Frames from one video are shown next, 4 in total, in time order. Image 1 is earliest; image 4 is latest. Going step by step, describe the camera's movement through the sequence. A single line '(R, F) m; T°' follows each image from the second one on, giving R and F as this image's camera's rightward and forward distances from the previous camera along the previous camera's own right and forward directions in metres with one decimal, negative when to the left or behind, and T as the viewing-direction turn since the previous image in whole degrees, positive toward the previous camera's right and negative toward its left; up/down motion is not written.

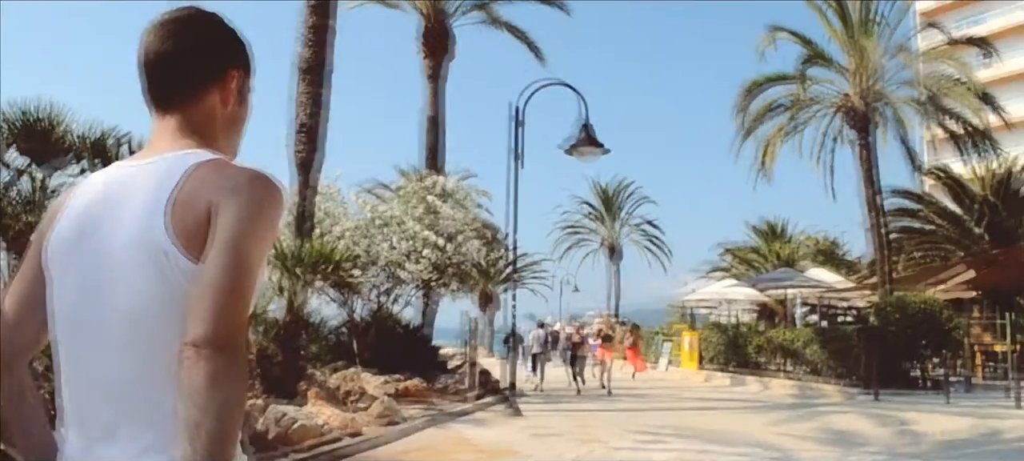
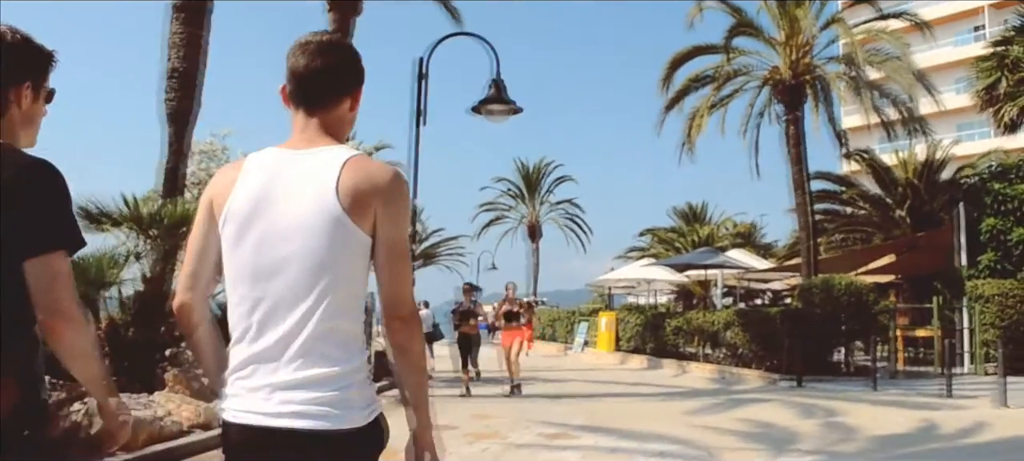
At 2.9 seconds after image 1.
(+0.3, +1.2) m; +4°
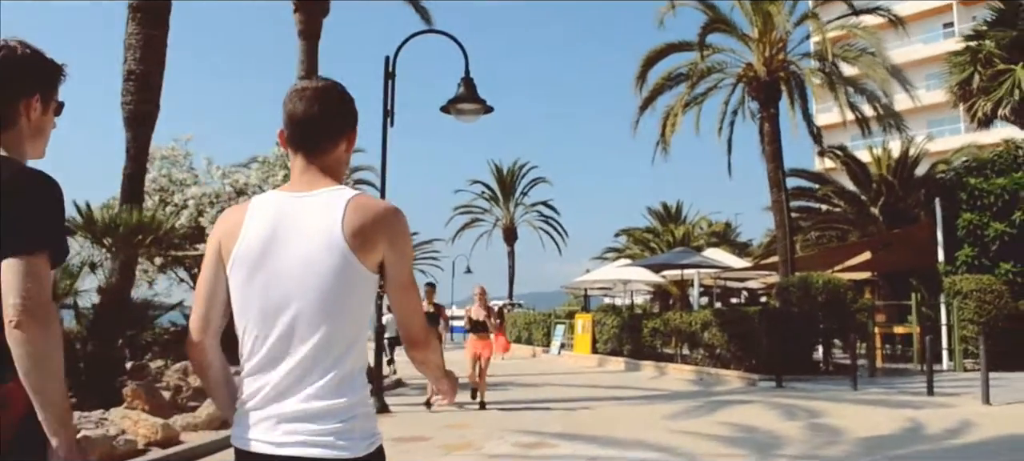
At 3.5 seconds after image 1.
(0.0, +0.3) m; +1°
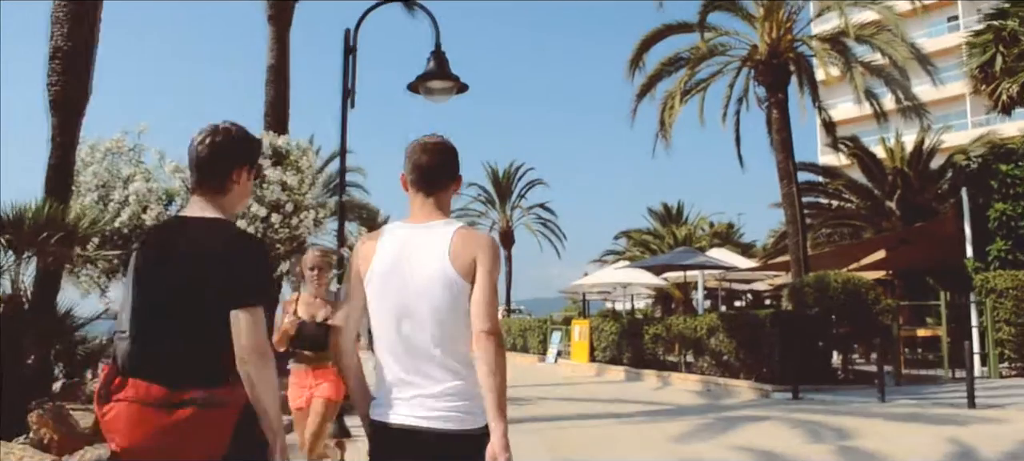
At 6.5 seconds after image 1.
(+0.2, +1.4) m; 0°
